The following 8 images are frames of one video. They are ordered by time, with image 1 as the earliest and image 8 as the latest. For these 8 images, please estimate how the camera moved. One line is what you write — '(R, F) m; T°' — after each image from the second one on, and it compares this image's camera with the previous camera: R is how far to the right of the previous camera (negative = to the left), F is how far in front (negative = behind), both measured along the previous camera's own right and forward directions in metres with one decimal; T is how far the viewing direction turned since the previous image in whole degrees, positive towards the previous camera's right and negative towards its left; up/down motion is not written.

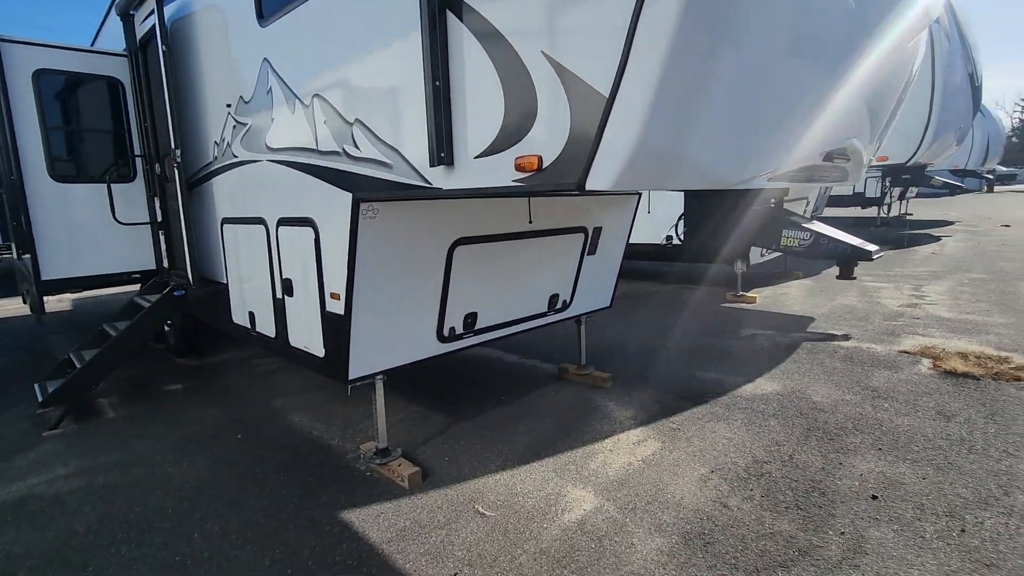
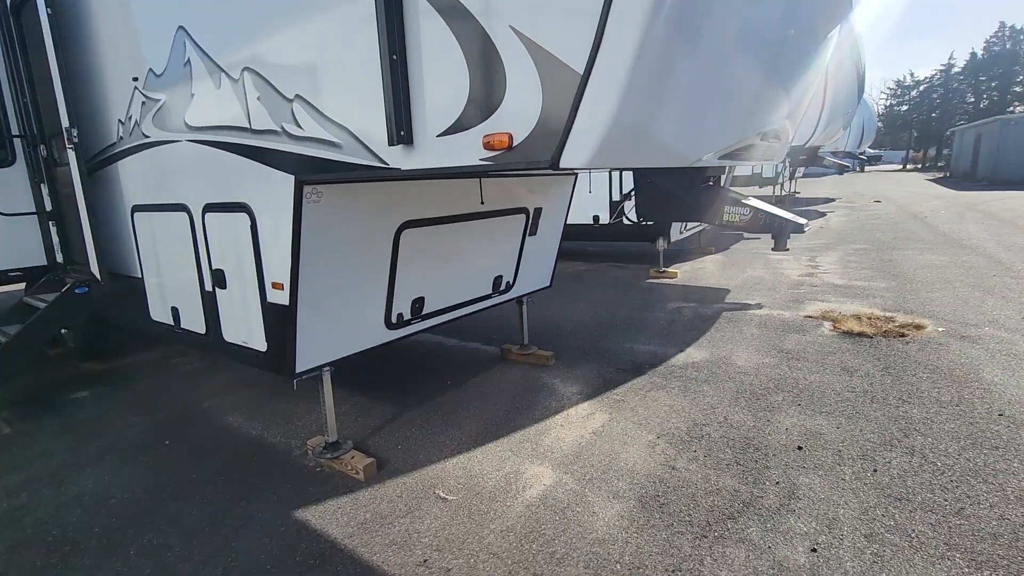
(-0.2, 0.0) m; +9°
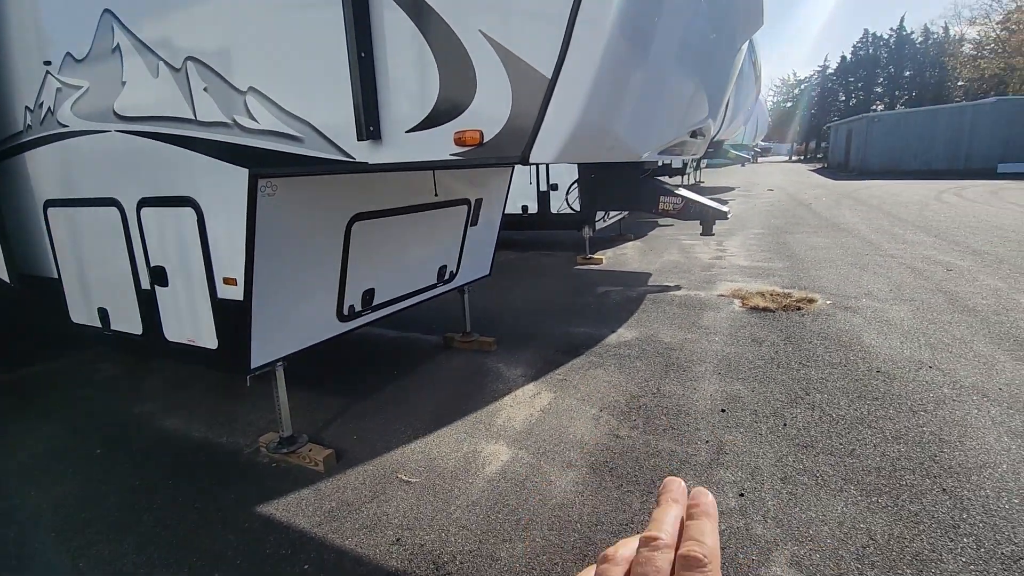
(-0.2, -0.1) m; +9°
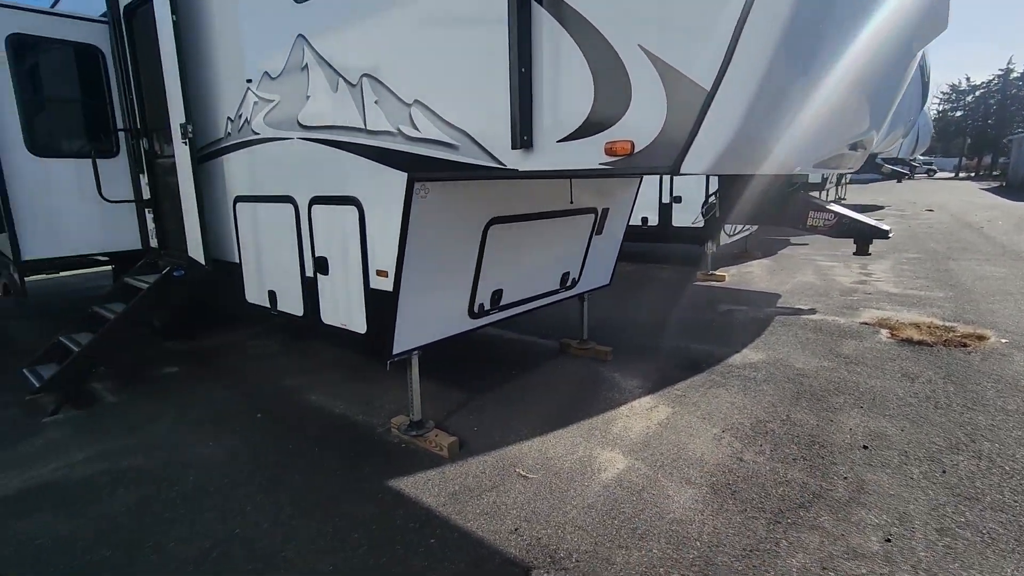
(-0.1, -0.1) m; -12°
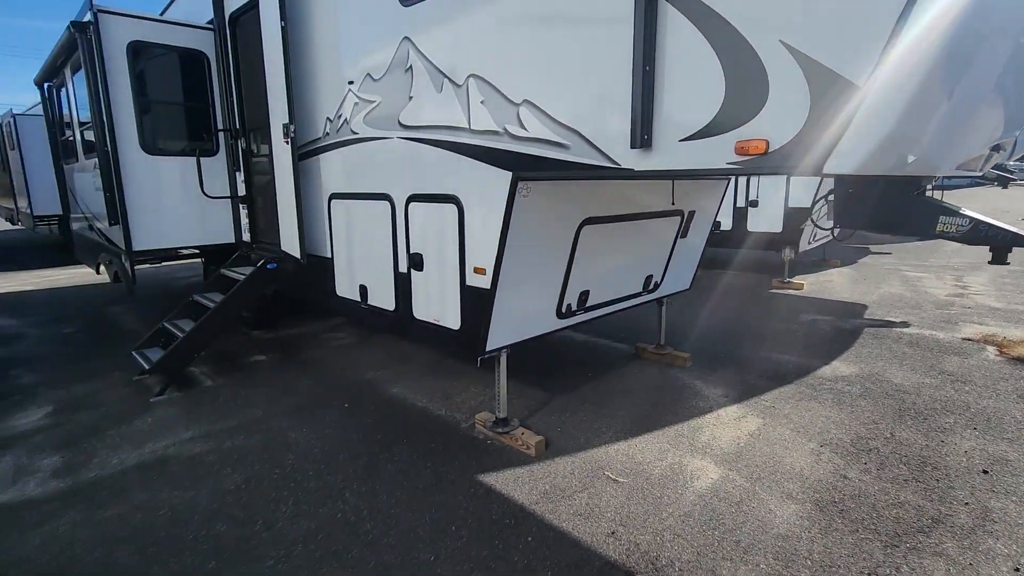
(-0.2, 0.0) m; -5°
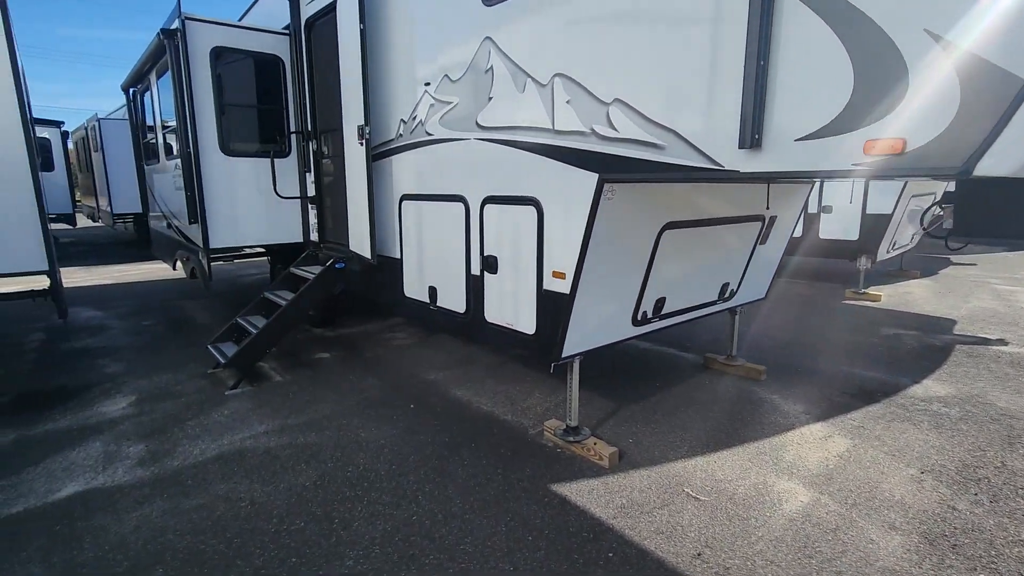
(-0.2, +0.1) m; -5°
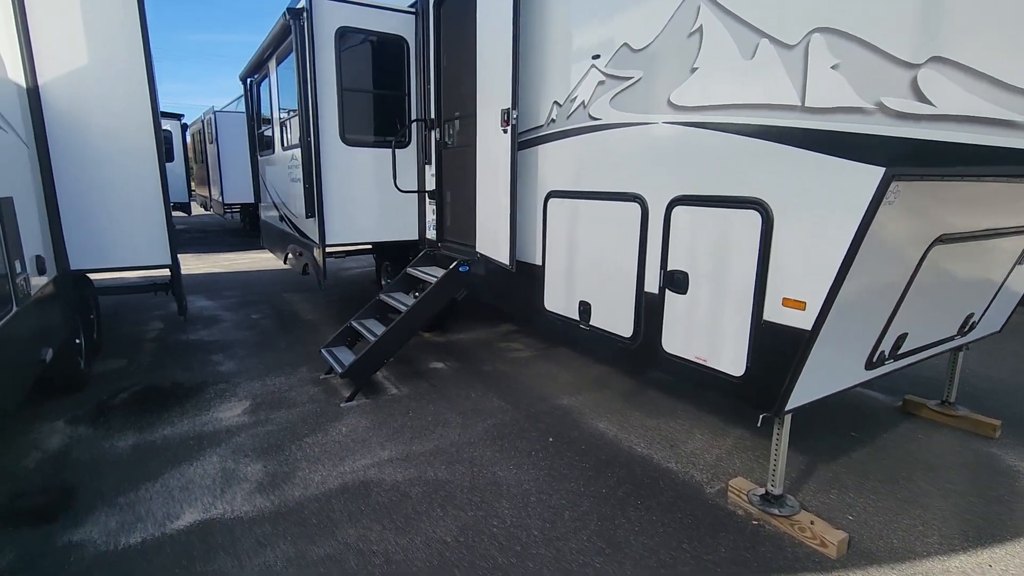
(-0.5, +0.5) m; -8°
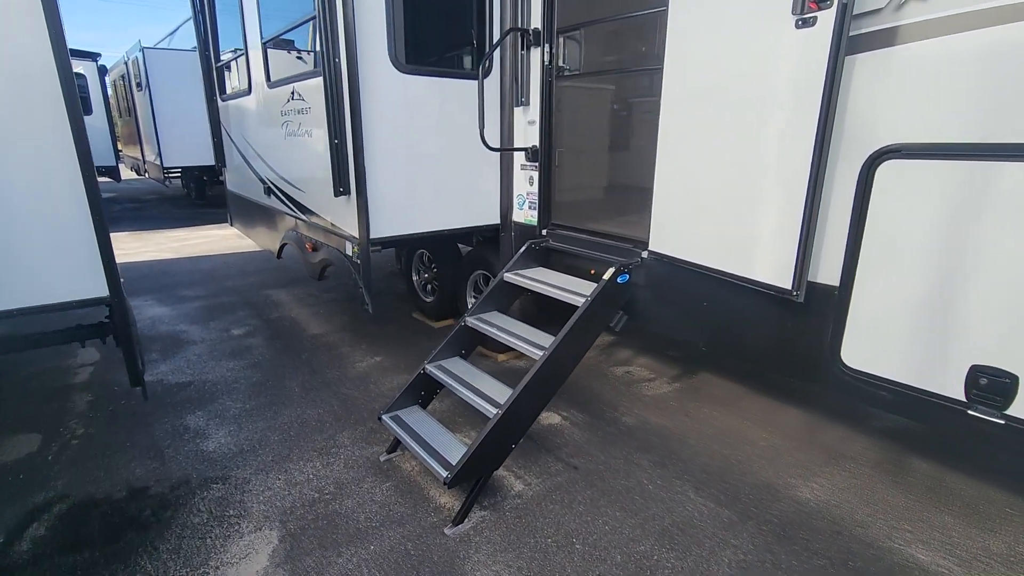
(-1.0, +1.6) m; +5°
